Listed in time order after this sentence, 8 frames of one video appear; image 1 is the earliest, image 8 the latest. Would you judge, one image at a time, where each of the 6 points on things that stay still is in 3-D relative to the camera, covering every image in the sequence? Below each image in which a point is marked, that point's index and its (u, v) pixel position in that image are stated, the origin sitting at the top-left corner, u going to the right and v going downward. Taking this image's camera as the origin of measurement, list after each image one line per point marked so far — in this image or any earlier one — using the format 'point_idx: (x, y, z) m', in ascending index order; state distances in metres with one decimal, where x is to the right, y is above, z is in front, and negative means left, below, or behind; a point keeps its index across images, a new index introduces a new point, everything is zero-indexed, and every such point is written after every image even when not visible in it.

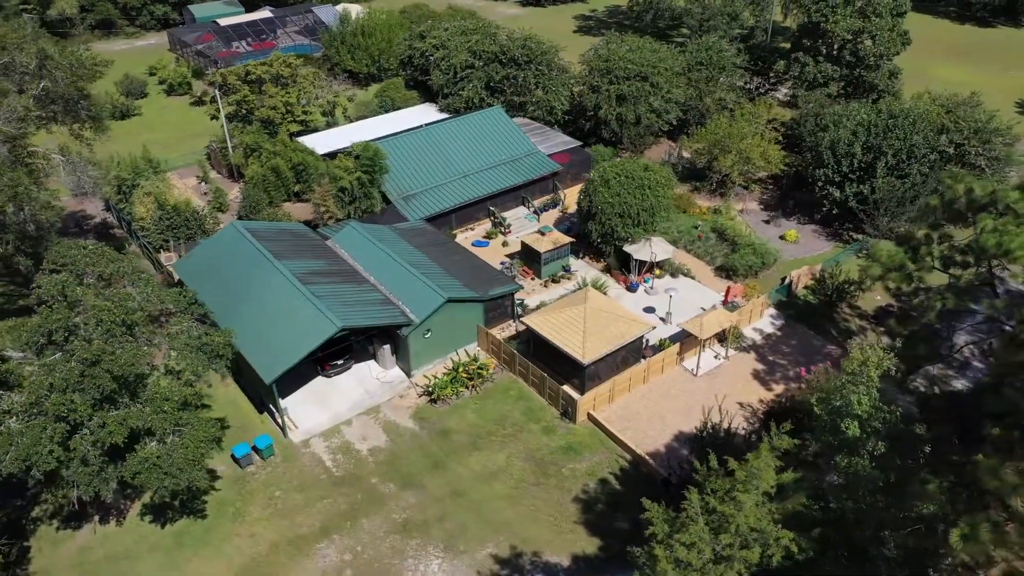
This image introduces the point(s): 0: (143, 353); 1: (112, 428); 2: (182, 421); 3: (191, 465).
0: (-8.5, -1.5, +16.0) m
1: (-8.7, -3.1, +15.3) m
2: (-7.9, -3.2, +16.8) m
3: (-7.5, -4.1, +16.4) m
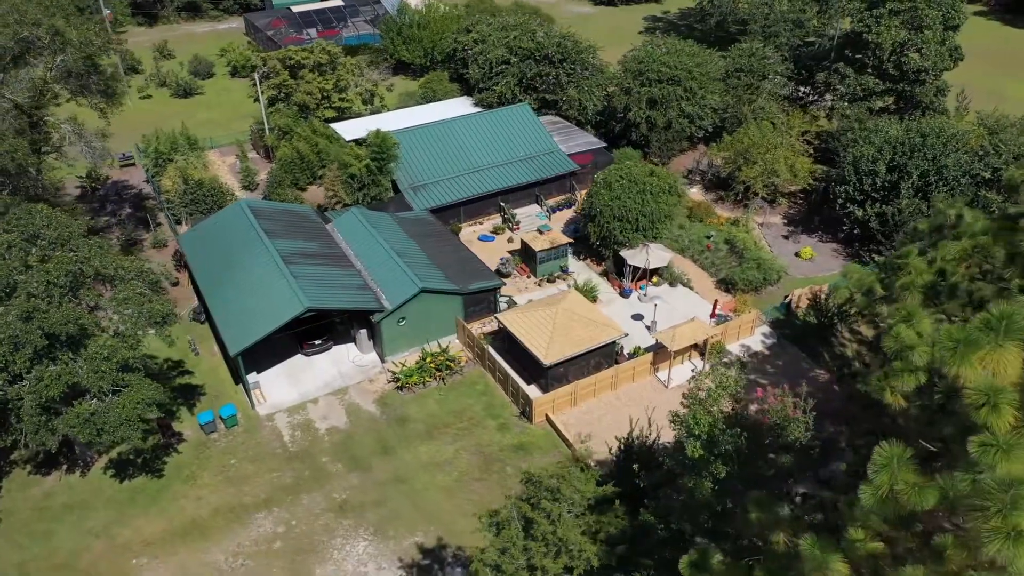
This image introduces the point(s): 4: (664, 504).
0: (-10.4, -0.6, +17.0) m
1: (-10.8, -2.2, +16.3) m
2: (-9.8, -2.4, +17.7) m
3: (-9.6, -3.4, +17.3) m
4: (+3.4, -4.9, +15.8) m
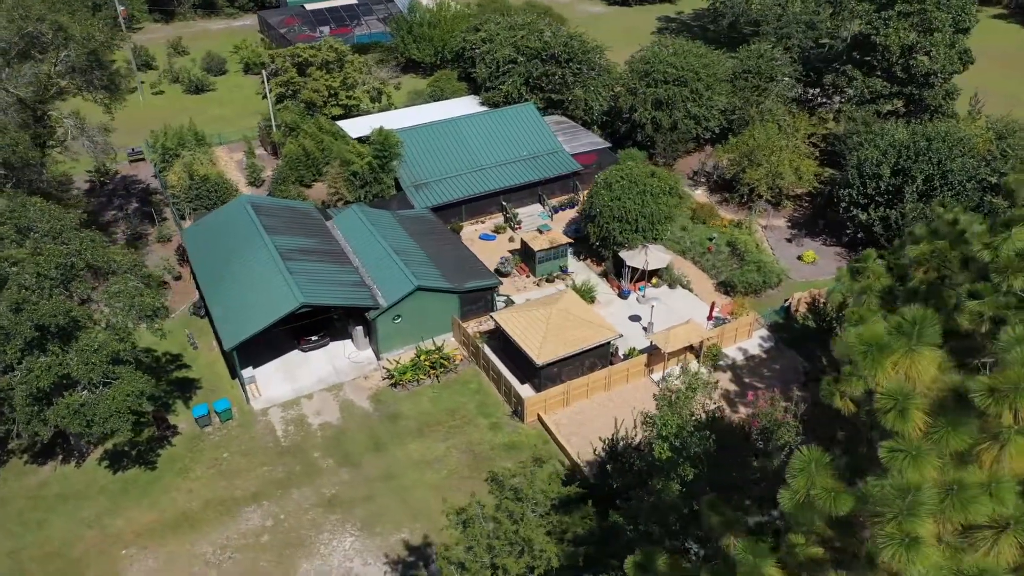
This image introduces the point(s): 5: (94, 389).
0: (-10.8, -0.5, +17.2) m
1: (-11.2, -2.0, +16.5) m
2: (-10.2, -2.2, +17.9) m
3: (-9.9, -3.2, +17.5) m
4: (+3.0, -4.9, +15.8) m
5: (-10.6, -2.6, +17.7) m
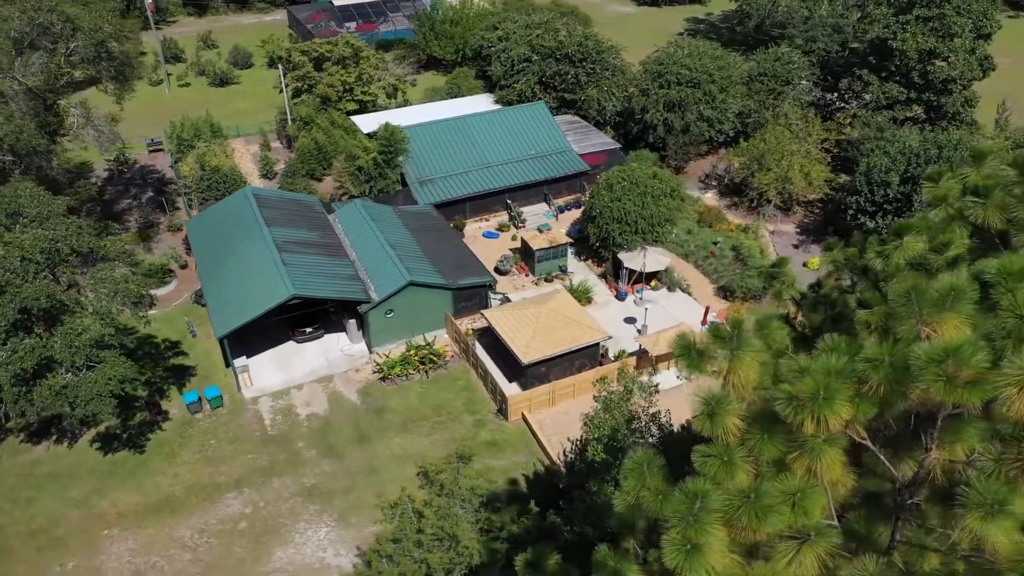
0: (-11.4, -0.1, +17.6) m
1: (-11.9, -1.6, +17.0) m
2: (-10.9, -1.8, +18.3) m
3: (-10.7, -2.8, +17.9) m
4: (+2.1, -4.9, +15.7) m
5: (-11.3, -2.2, +18.2) m
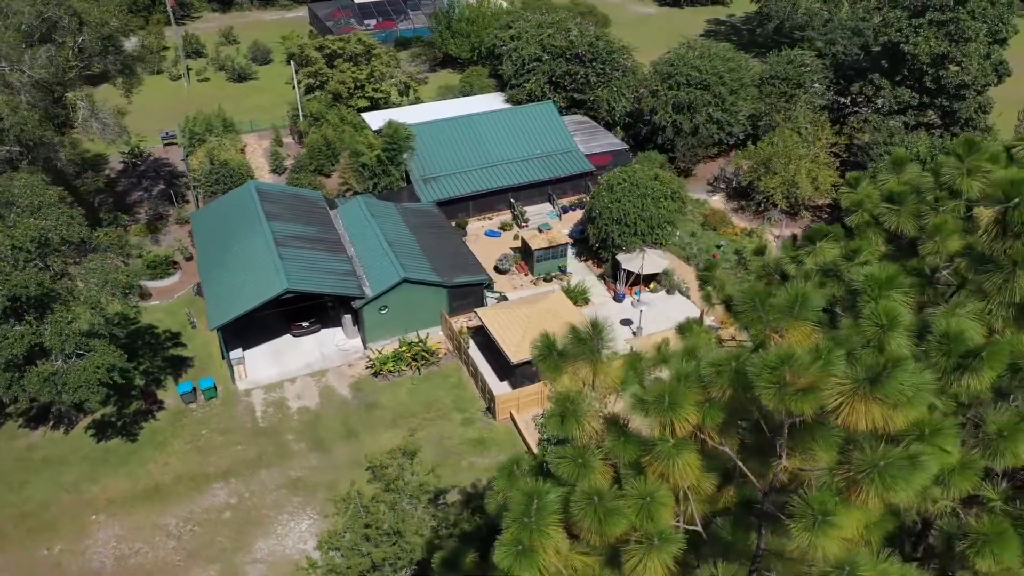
0: (-11.9, +0.2, +18.0) m
1: (-12.4, -1.3, +17.4) m
2: (-11.3, -1.6, +18.7) m
3: (-11.2, -2.6, +18.2) m
4: (+1.5, -4.9, +15.7) m
5: (-11.8, -1.9, +18.5) m
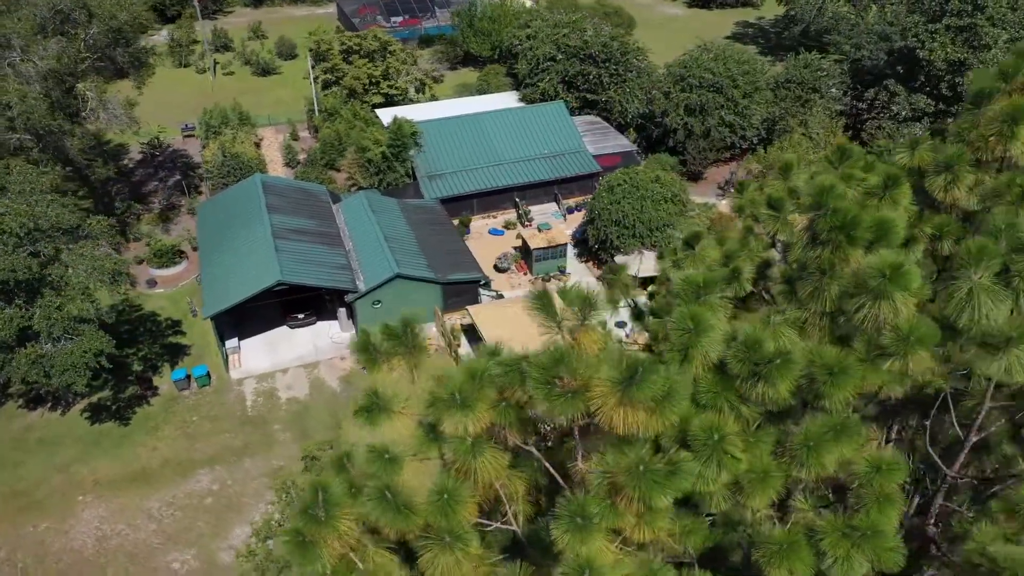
0: (-12.5, +0.6, +18.5) m
1: (-13.1, -0.9, +17.9) m
2: (-12.0, -1.2, +19.2) m
3: (-11.8, -2.2, +18.7) m
4: (+0.6, -4.9, +15.7) m
5: (-12.4, -1.5, +19.0) m
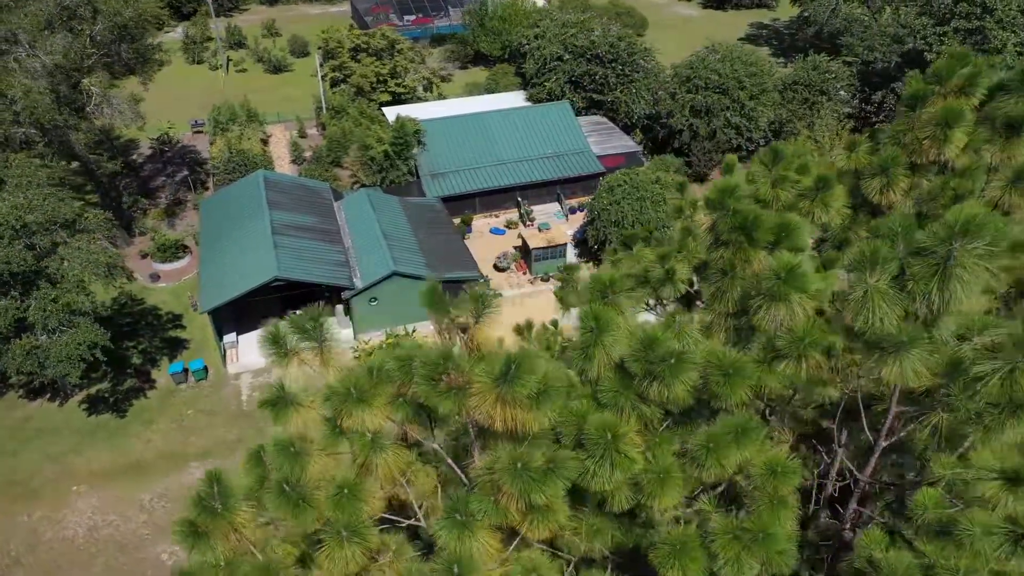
0: (-12.8, +0.8, +18.7) m
1: (-13.4, -0.7, +18.2) m
2: (-12.3, -1.0, +19.4) m
3: (-12.2, -2.0, +19.0) m
4: (+0.2, -4.9, +15.7) m
5: (-12.7, -1.3, +19.3) m
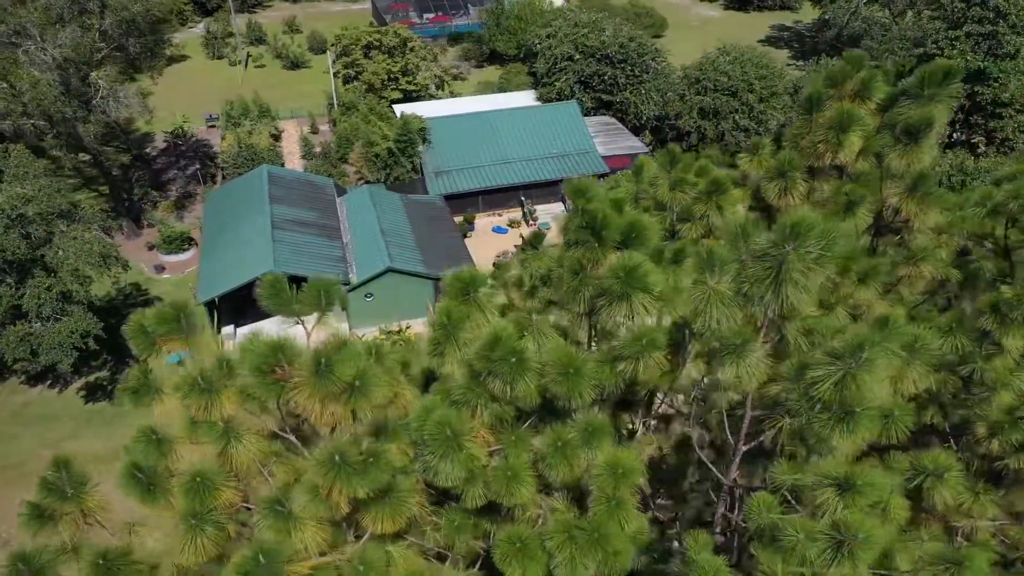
0: (-13.2, +1.2, +19.2) m
1: (-13.9, -0.3, +18.6) m
2: (-12.7, -0.7, +19.8) m
3: (-12.6, -1.7, +19.4) m
4: (-0.4, -4.9, +15.7) m
5: (-13.1, -1.0, +19.7) m
